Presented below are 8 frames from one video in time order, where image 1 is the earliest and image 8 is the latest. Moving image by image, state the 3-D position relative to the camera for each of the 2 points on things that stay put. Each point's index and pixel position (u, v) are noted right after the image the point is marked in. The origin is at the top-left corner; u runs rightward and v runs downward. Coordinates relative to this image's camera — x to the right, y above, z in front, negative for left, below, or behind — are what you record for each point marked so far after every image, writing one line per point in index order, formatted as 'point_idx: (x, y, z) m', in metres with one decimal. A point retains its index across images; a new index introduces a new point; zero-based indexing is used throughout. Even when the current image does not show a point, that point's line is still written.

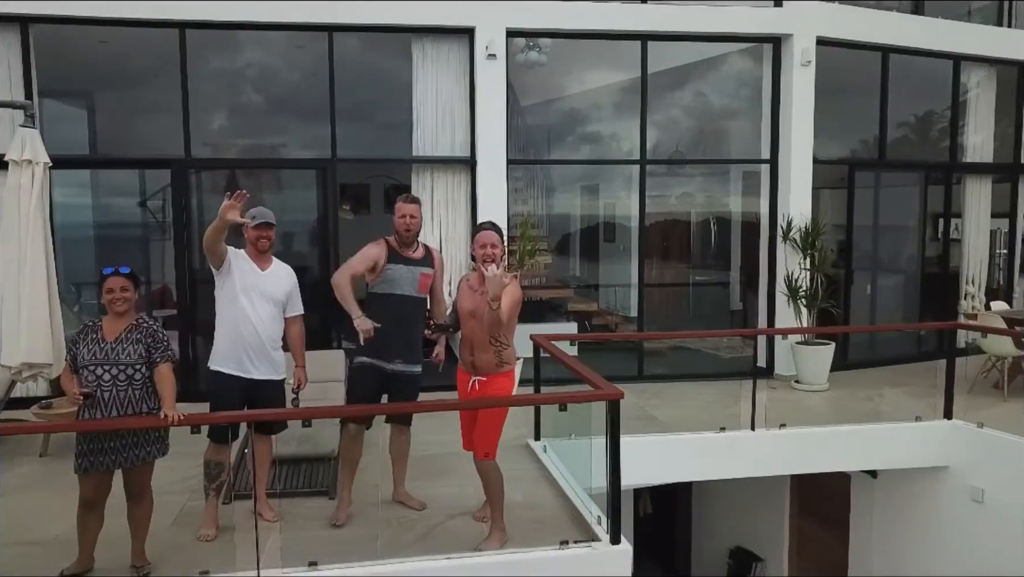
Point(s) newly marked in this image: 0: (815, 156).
0: (+3.0, +1.3, +7.3) m
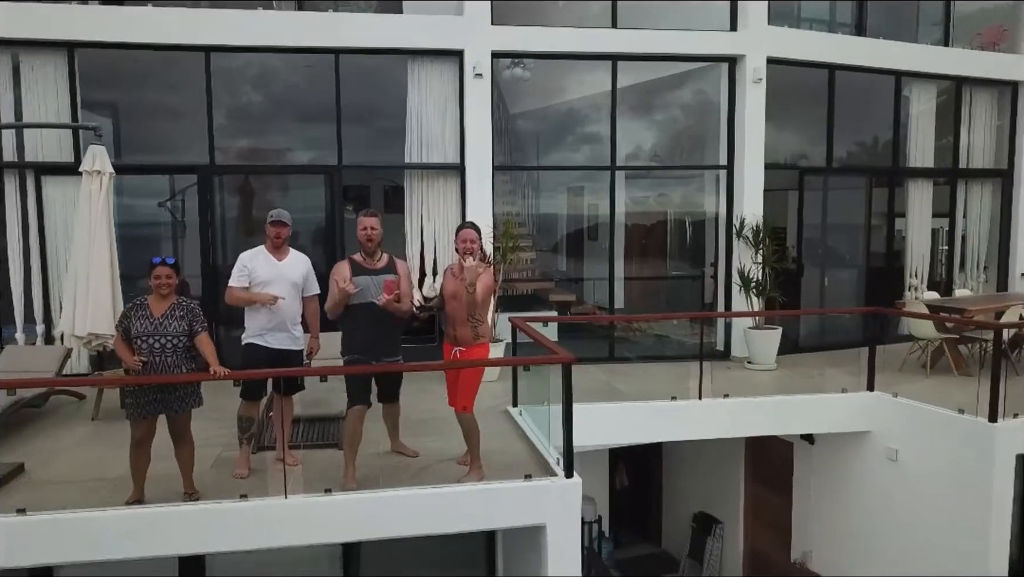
0: (+2.8, +1.4, +8.2) m
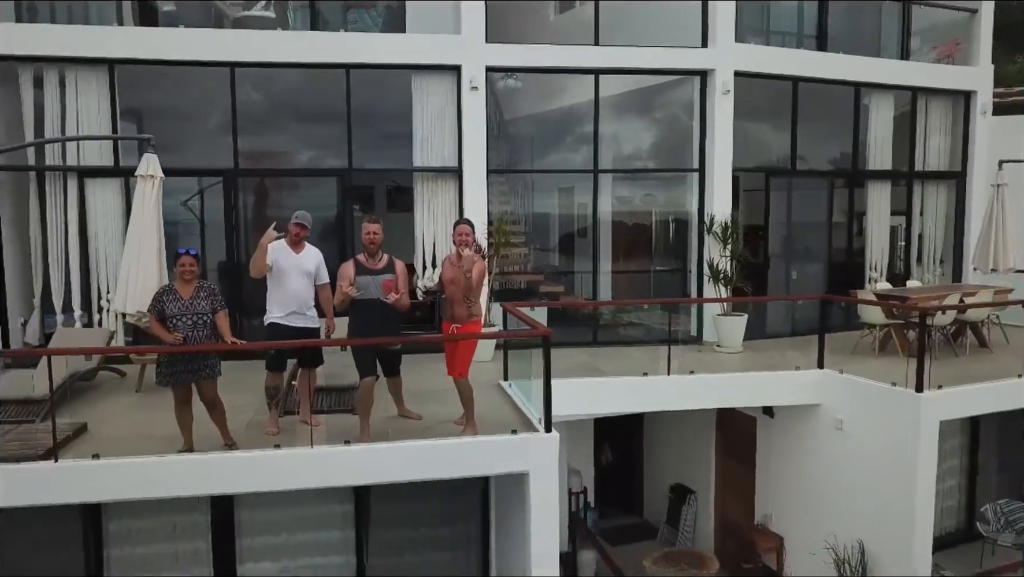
0: (+2.8, +1.5, +9.0) m
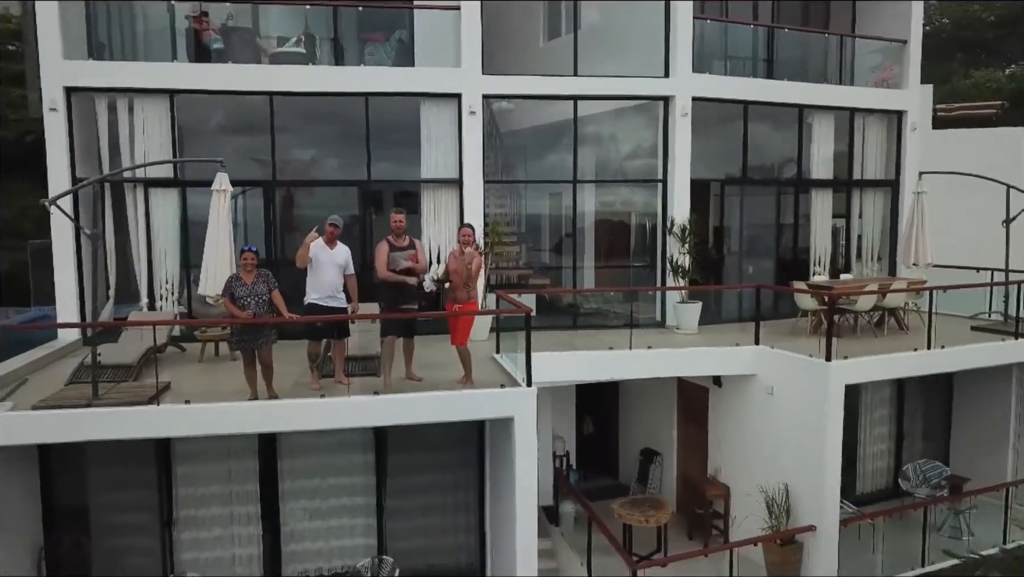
0: (+2.7, +1.6, +10.6) m
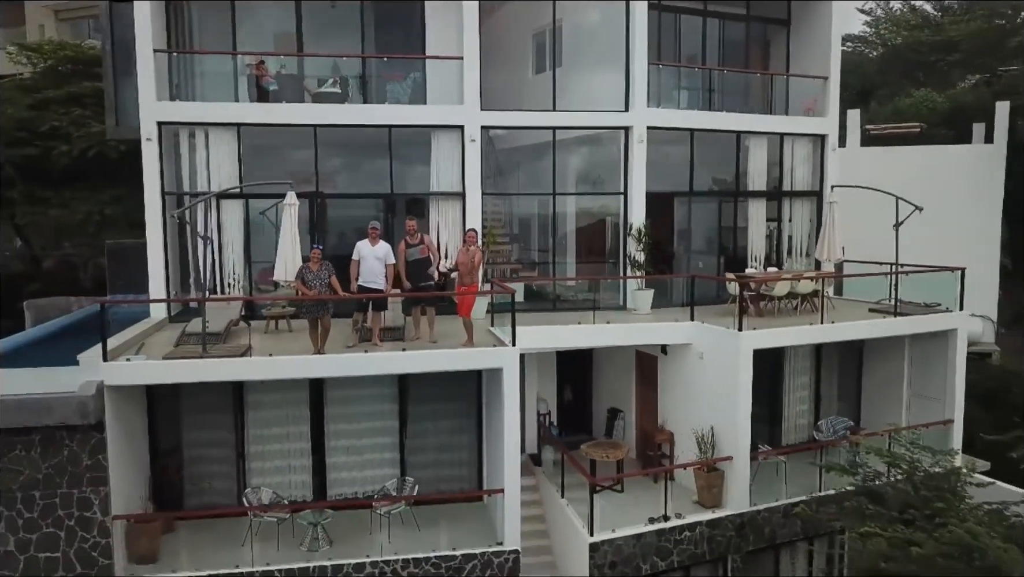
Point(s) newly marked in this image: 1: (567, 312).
0: (+2.5, +1.8, +13.2) m
1: (+0.9, -0.4, +12.4) m
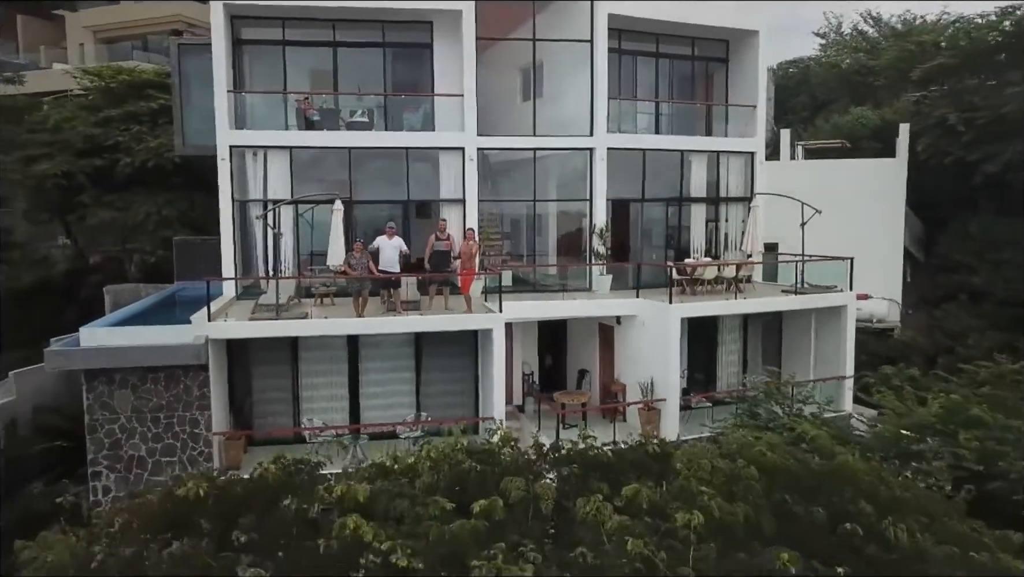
0: (+2.3, +2.1, +16.6) m
1: (+0.7, -0.1, +15.9) m
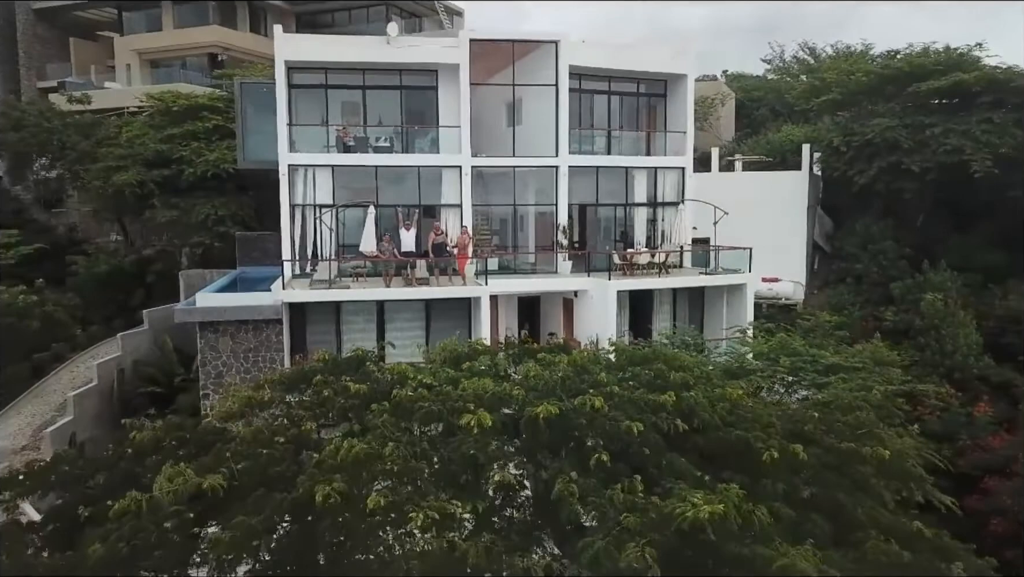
0: (+1.9, +2.6, +21.9) m
1: (+0.3, +0.4, +21.2) m
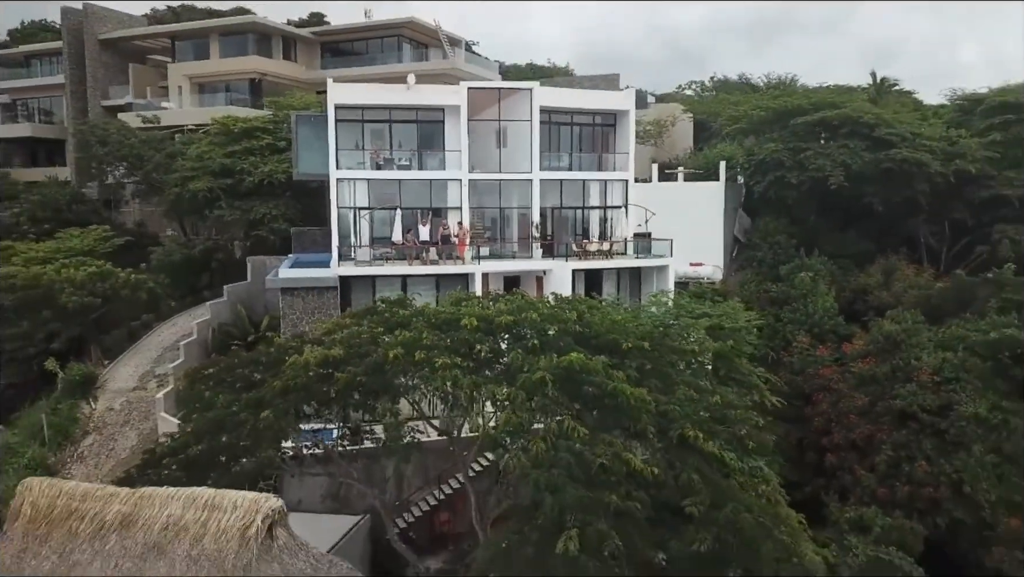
0: (+1.3, +3.4, +29.7) m
1: (-0.3, +1.2, +28.9) m
